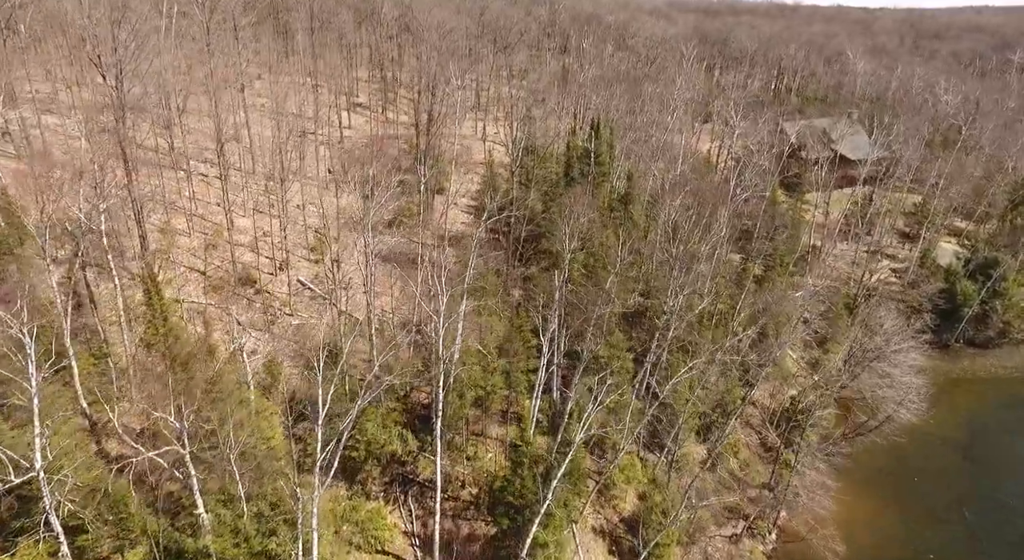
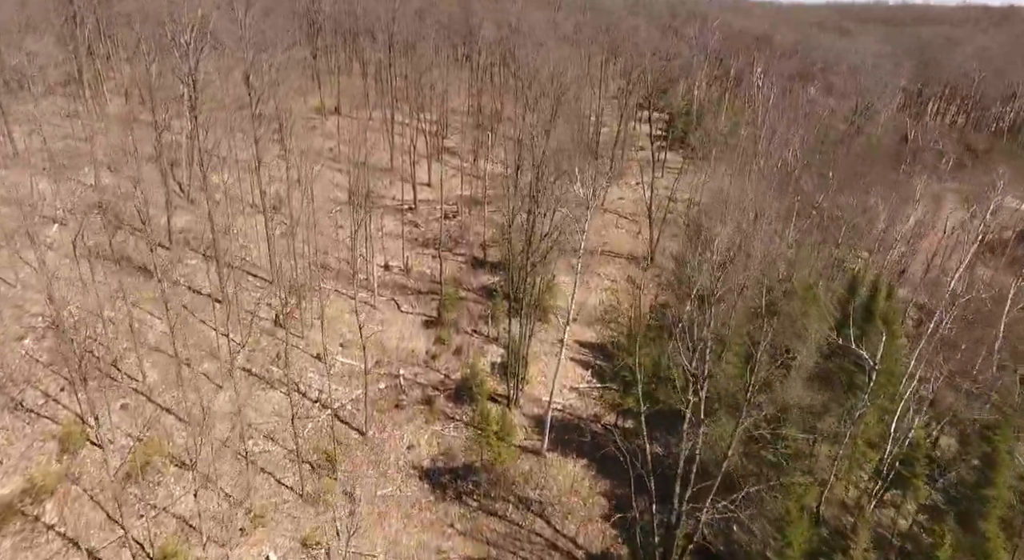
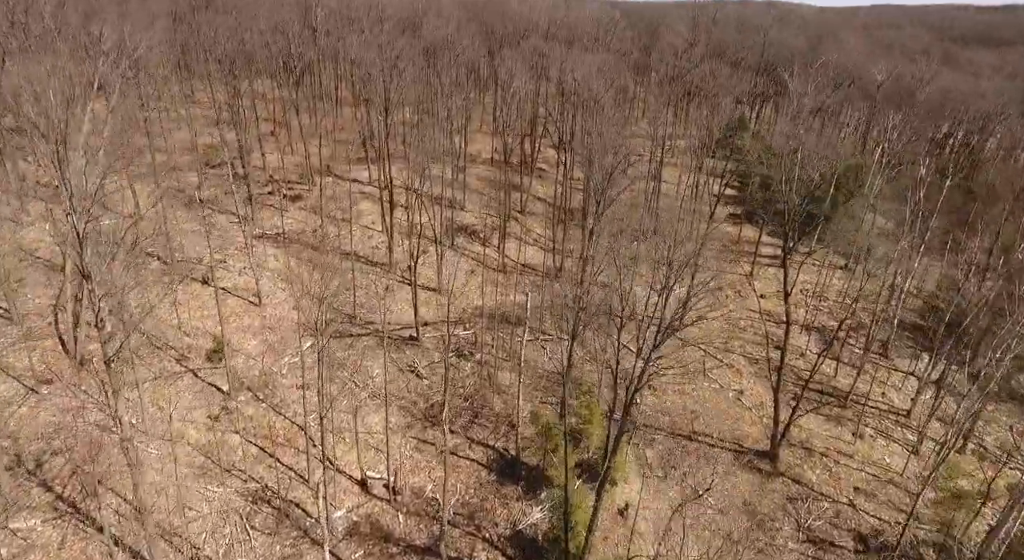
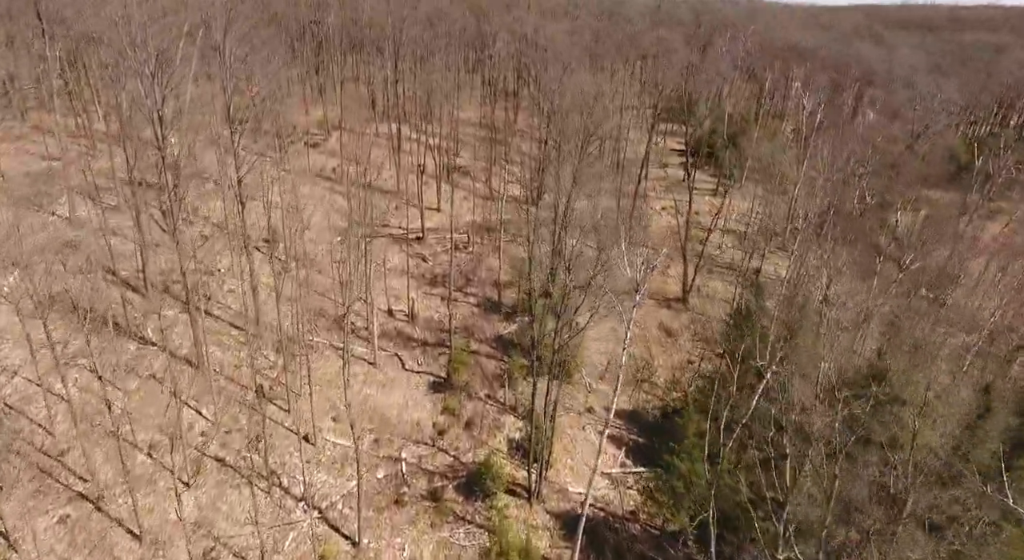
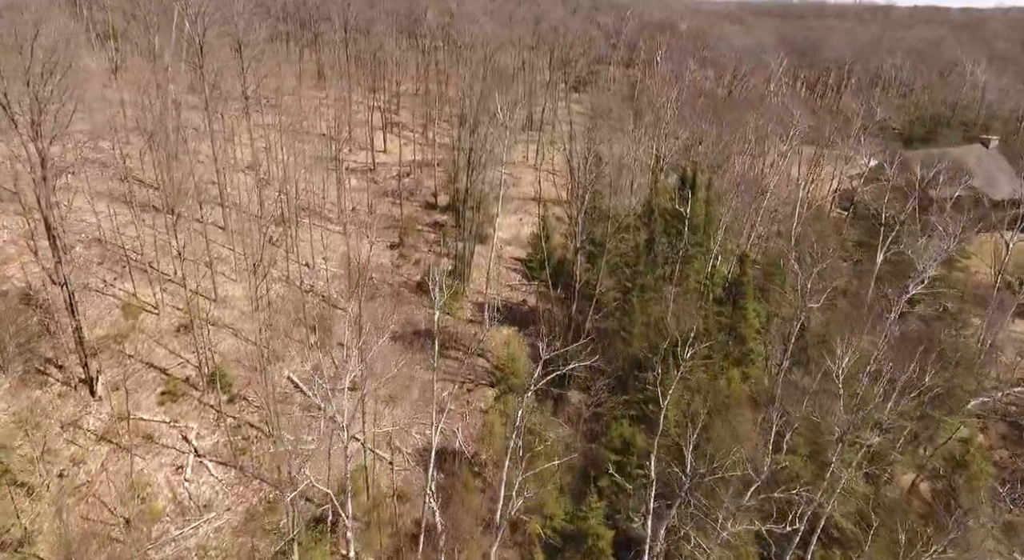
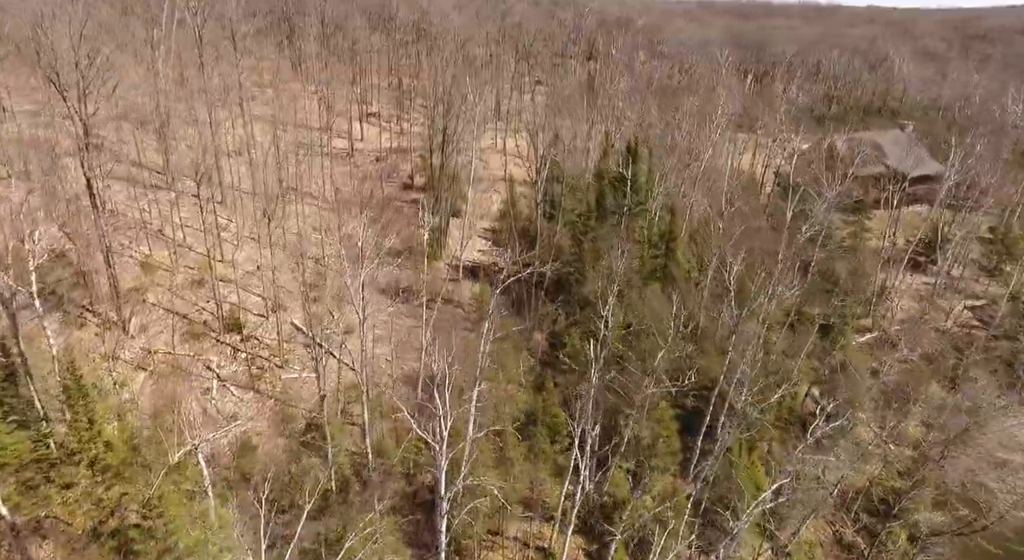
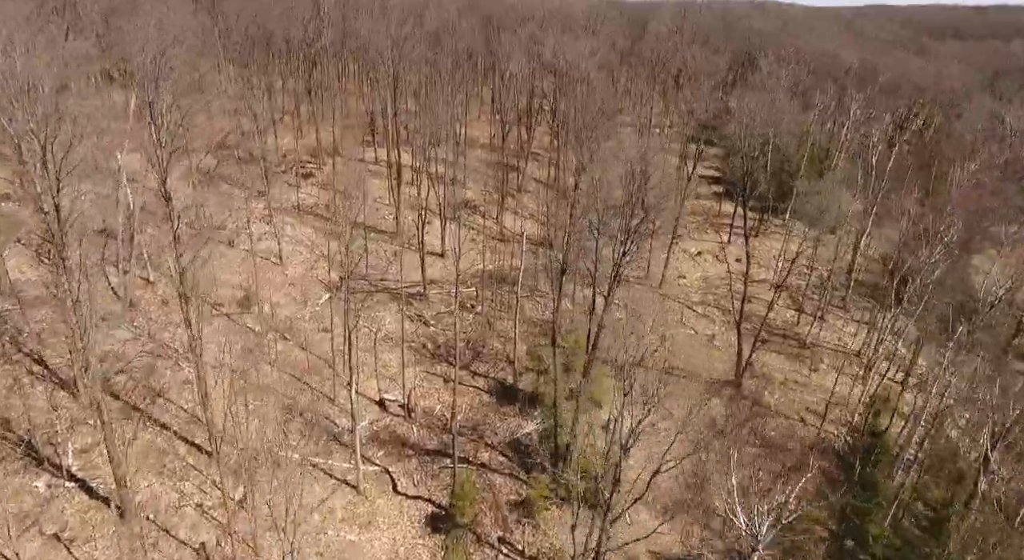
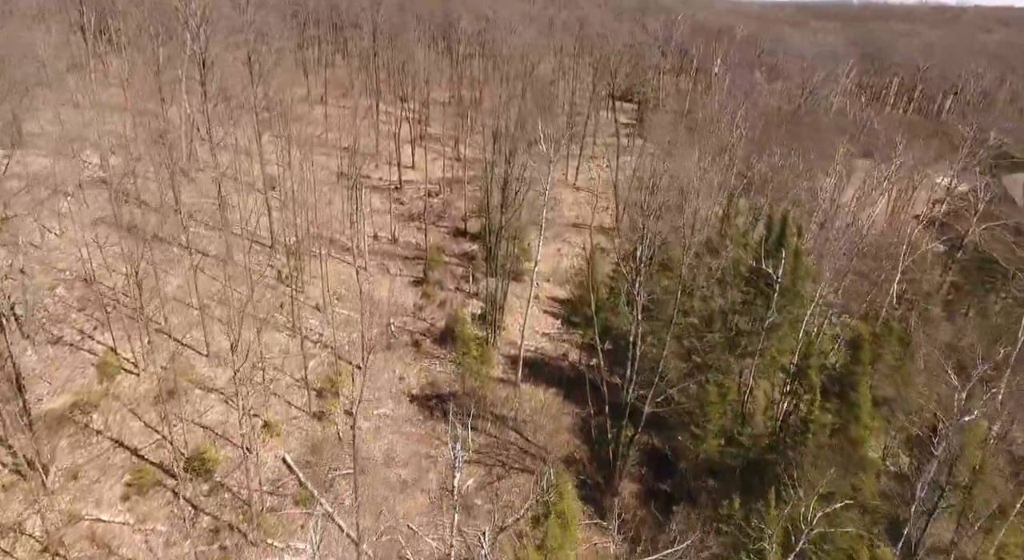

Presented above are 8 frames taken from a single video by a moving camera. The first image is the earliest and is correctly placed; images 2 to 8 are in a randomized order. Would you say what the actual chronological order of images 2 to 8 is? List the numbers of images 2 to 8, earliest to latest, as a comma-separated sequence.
6, 5, 8, 2, 4, 7, 3
